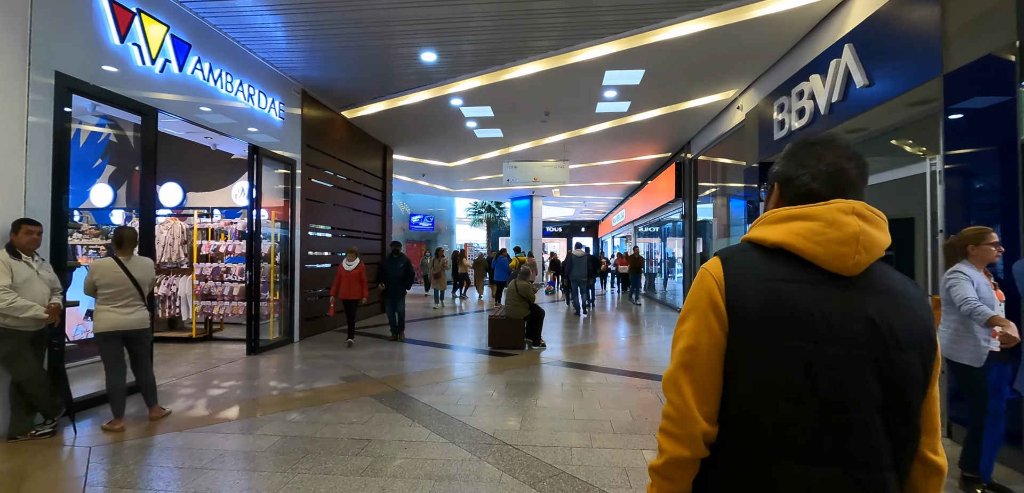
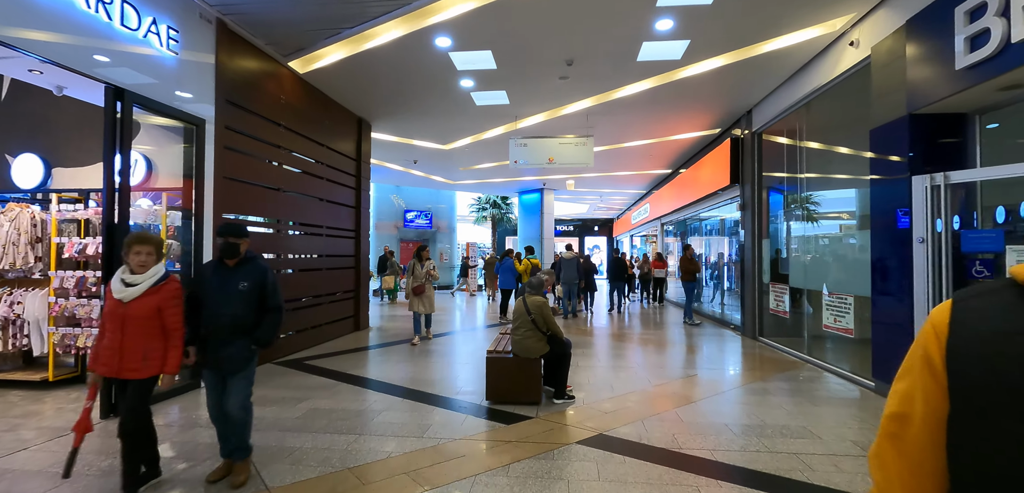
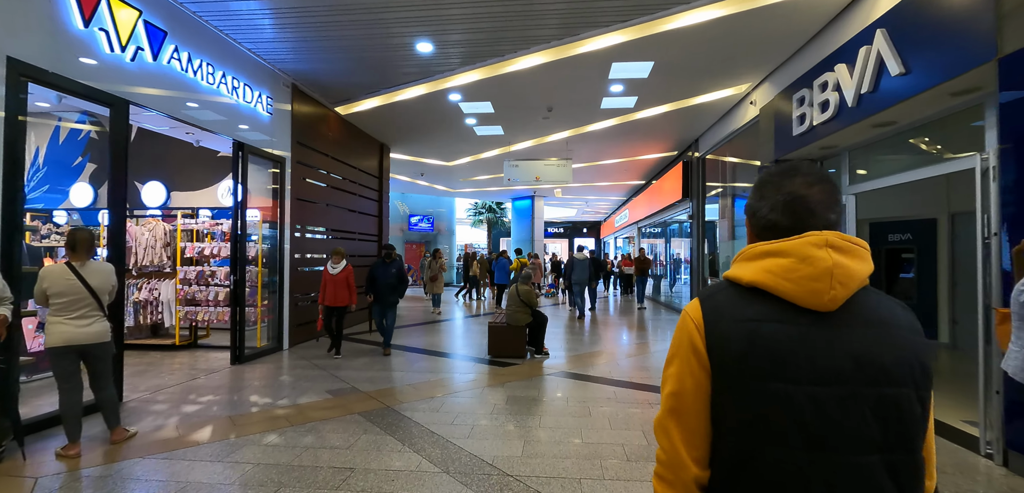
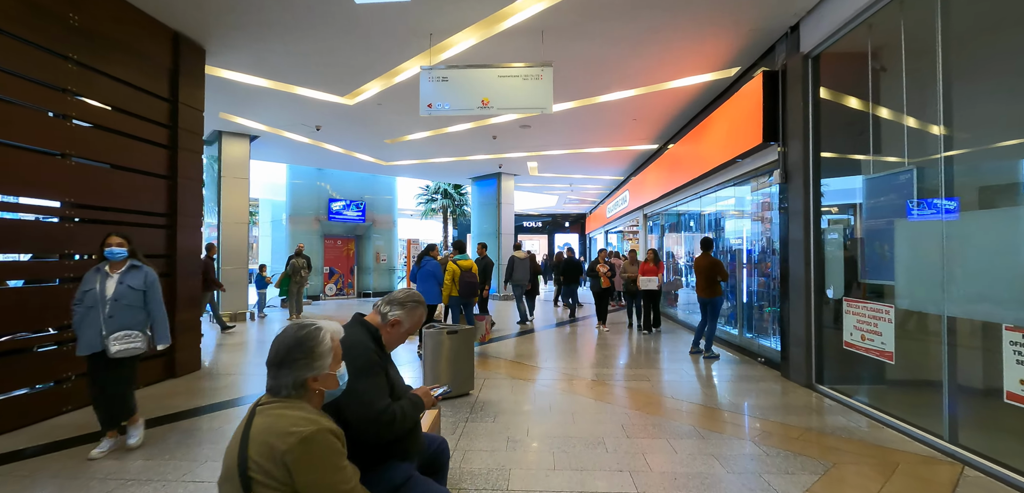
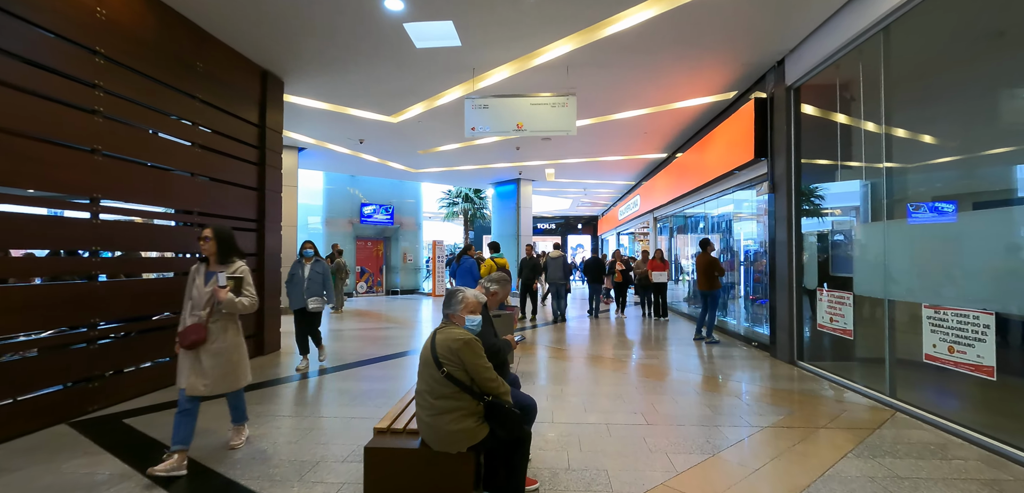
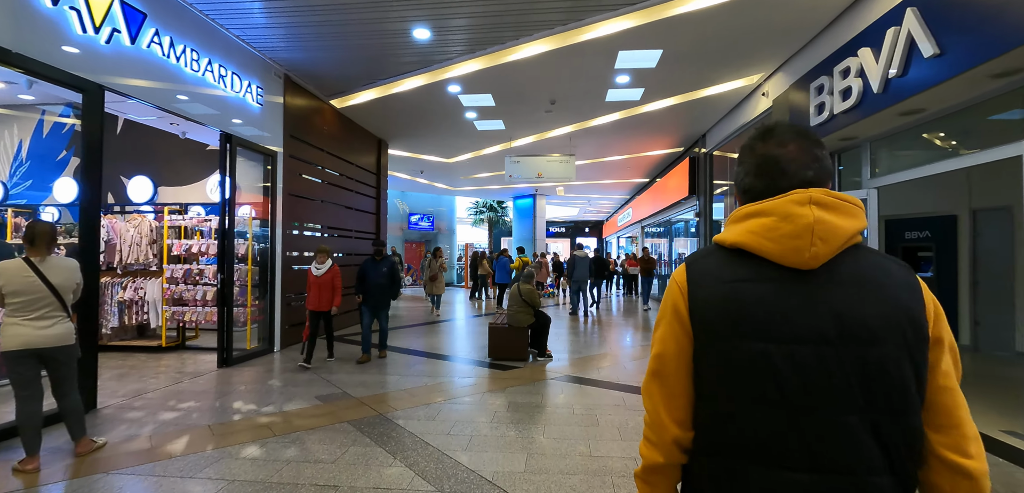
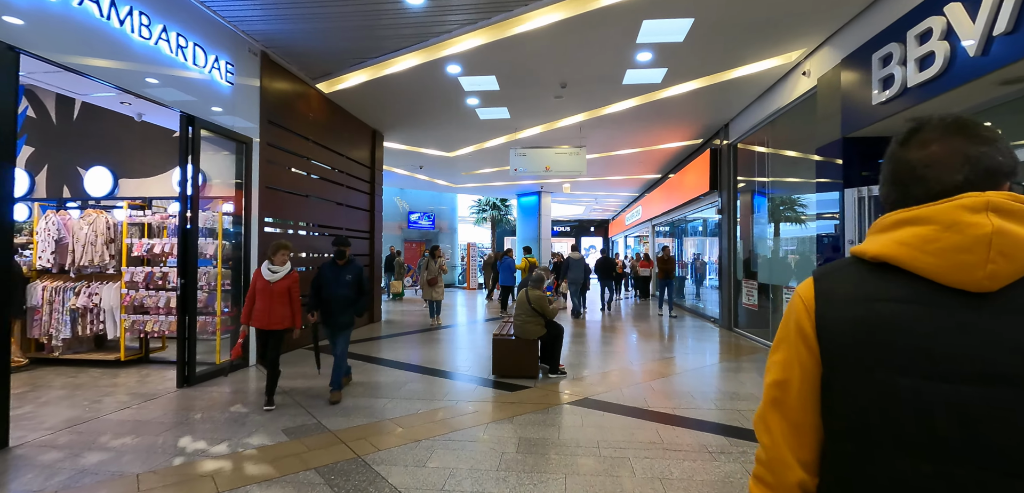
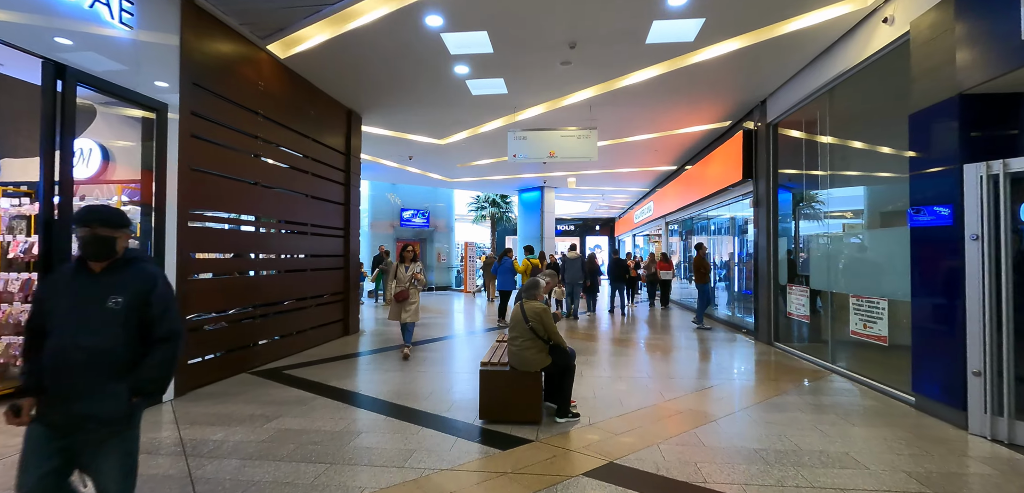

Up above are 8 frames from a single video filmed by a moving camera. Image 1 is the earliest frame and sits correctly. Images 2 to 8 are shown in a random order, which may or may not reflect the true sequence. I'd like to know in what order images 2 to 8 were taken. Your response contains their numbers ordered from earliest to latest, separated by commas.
3, 6, 7, 2, 8, 5, 4
